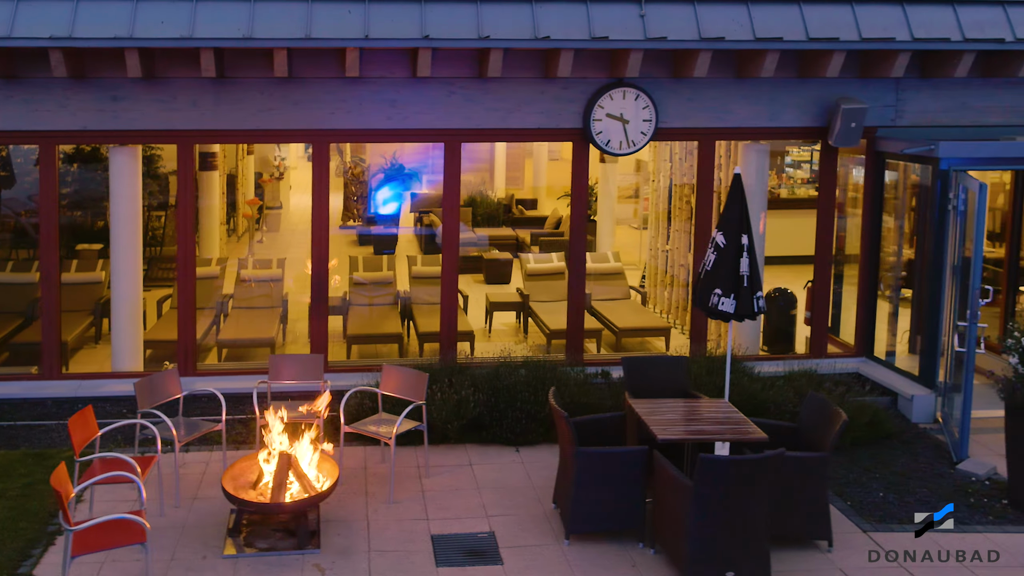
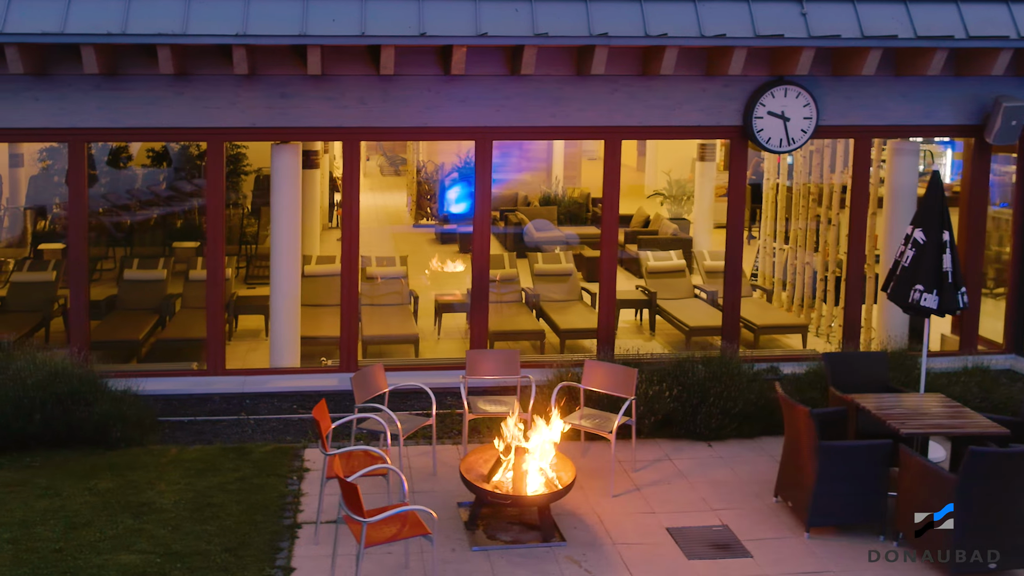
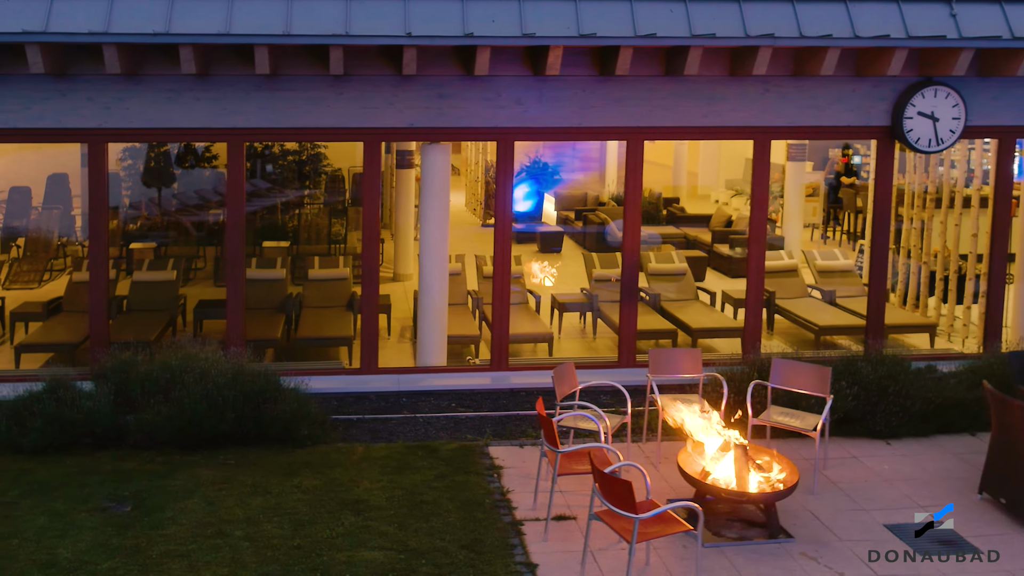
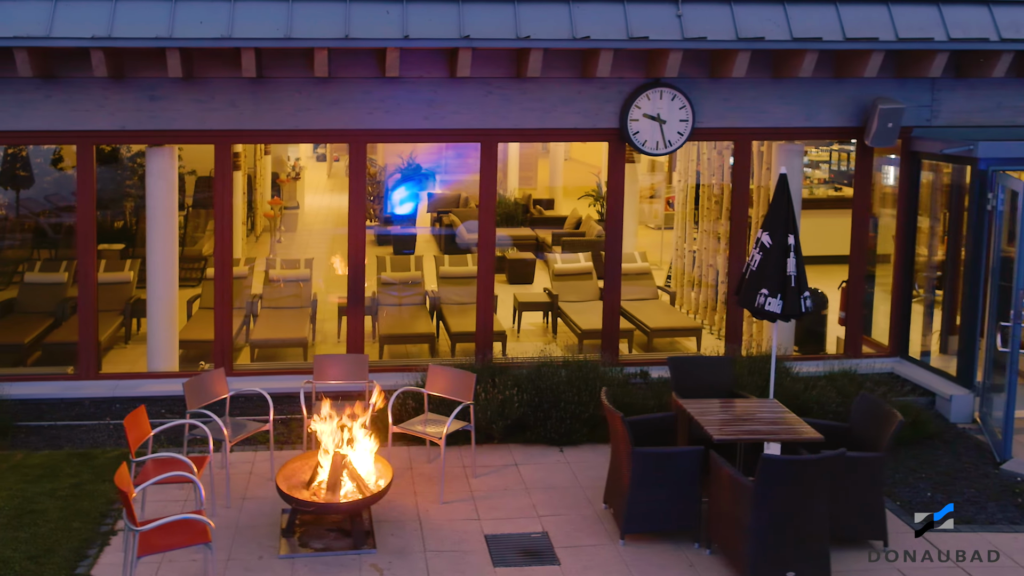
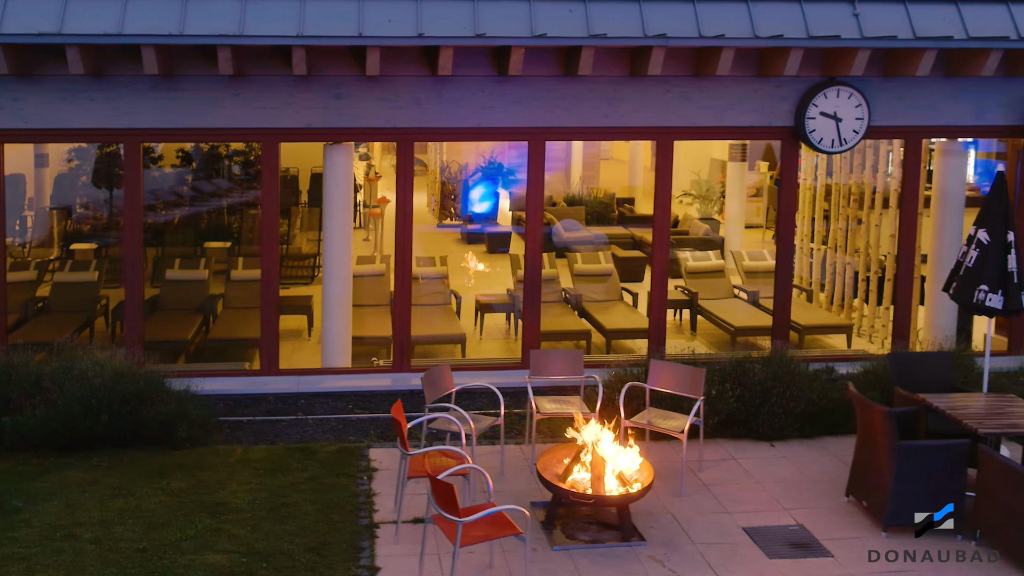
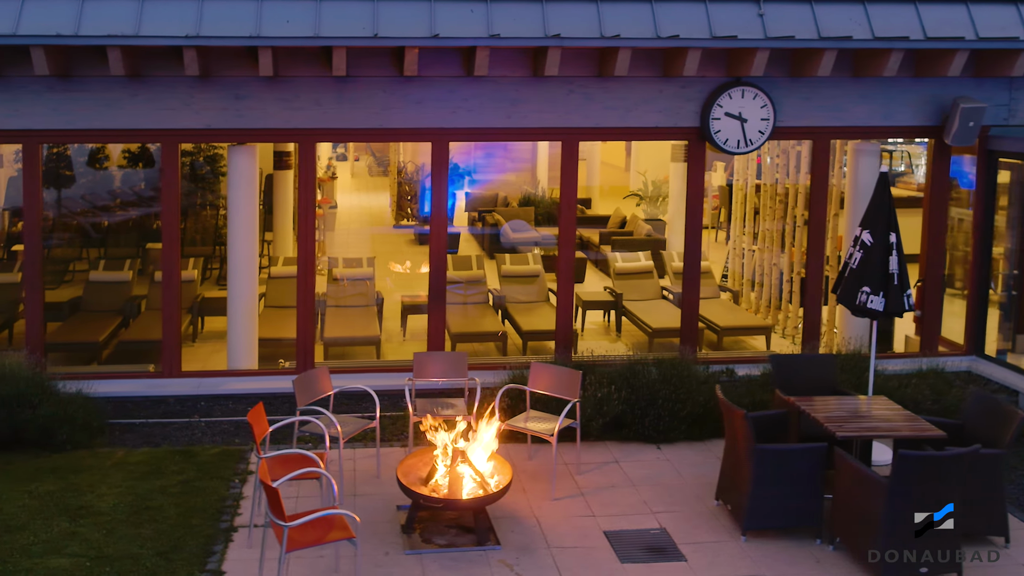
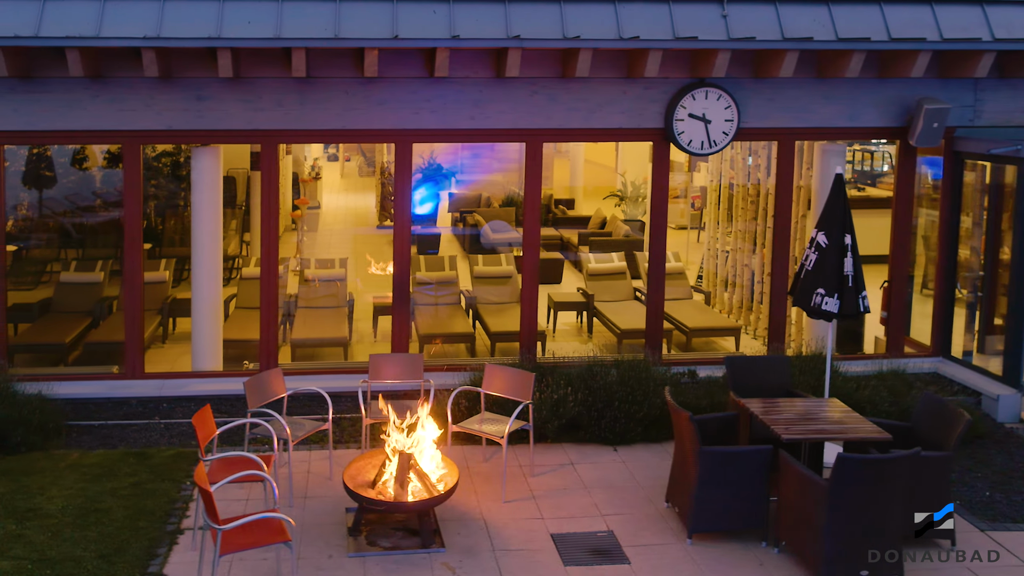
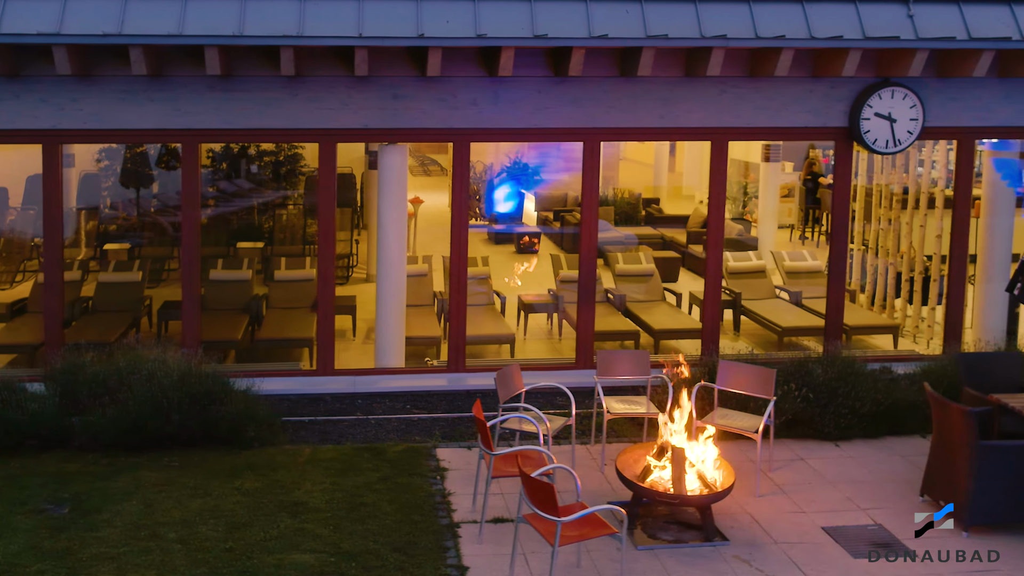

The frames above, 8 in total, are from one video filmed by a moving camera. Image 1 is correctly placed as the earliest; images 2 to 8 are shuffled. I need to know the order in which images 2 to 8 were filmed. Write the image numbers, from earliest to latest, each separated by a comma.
4, 7, 6, 2, 5, 8, 3
